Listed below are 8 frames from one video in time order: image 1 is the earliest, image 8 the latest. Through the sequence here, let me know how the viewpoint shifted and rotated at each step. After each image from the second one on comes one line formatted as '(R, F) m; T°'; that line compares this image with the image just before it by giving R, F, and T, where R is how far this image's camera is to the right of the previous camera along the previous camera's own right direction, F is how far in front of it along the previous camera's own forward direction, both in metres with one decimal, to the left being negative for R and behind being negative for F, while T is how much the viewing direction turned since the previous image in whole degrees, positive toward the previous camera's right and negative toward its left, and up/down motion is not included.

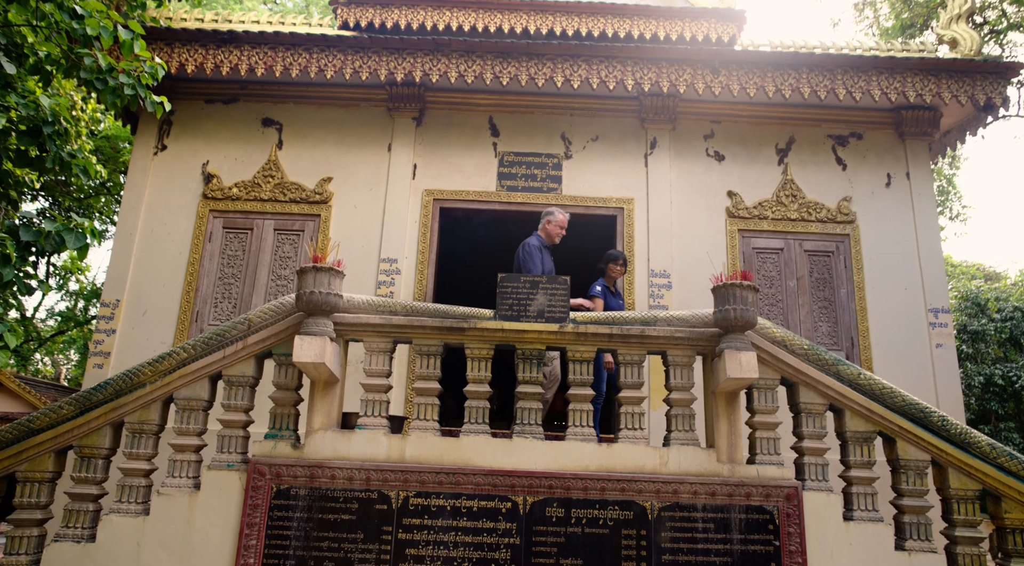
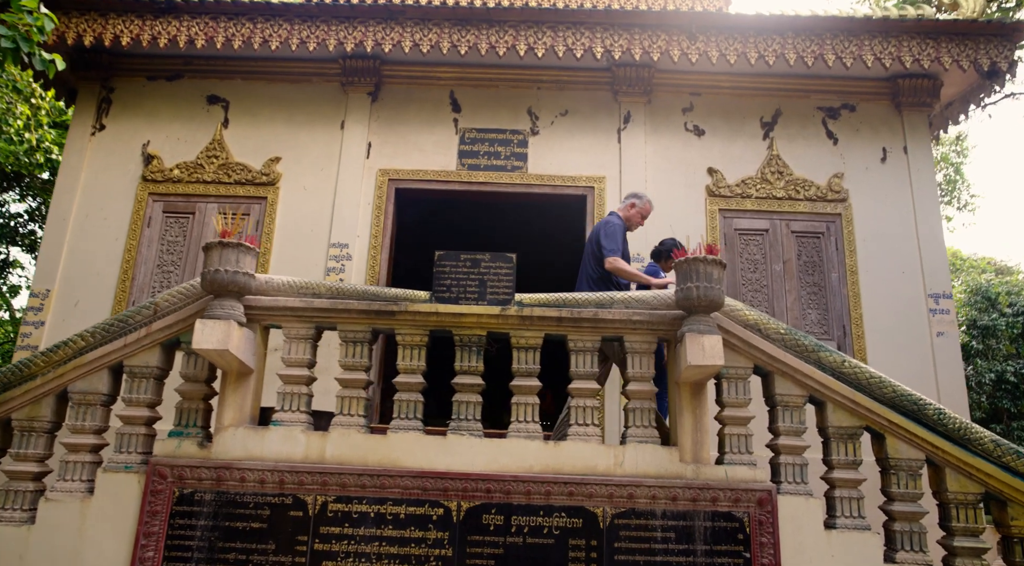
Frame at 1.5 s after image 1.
(+0.5, +0.7) m; -1°
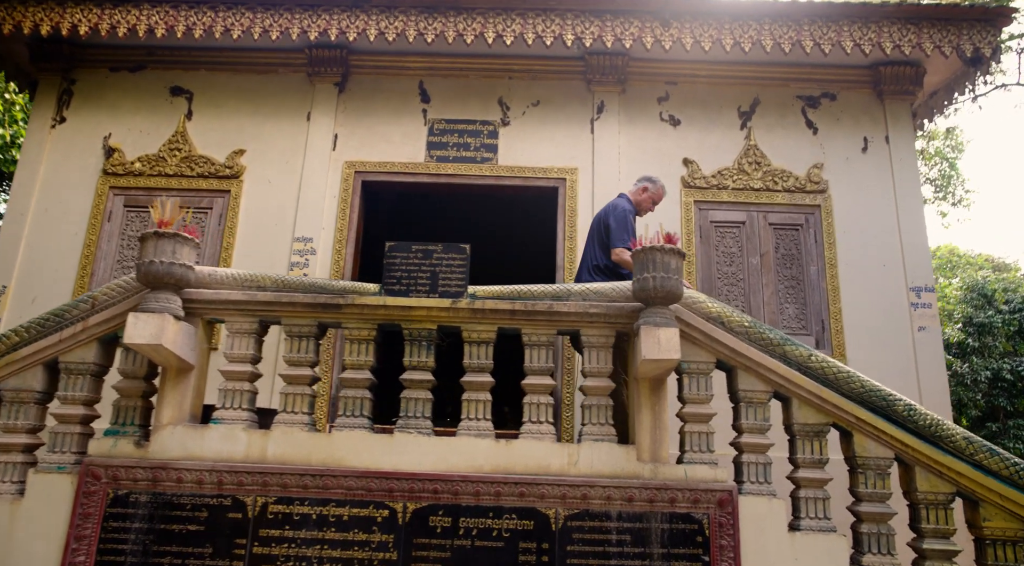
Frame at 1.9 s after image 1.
(+0.3, +0.2) m; 0°
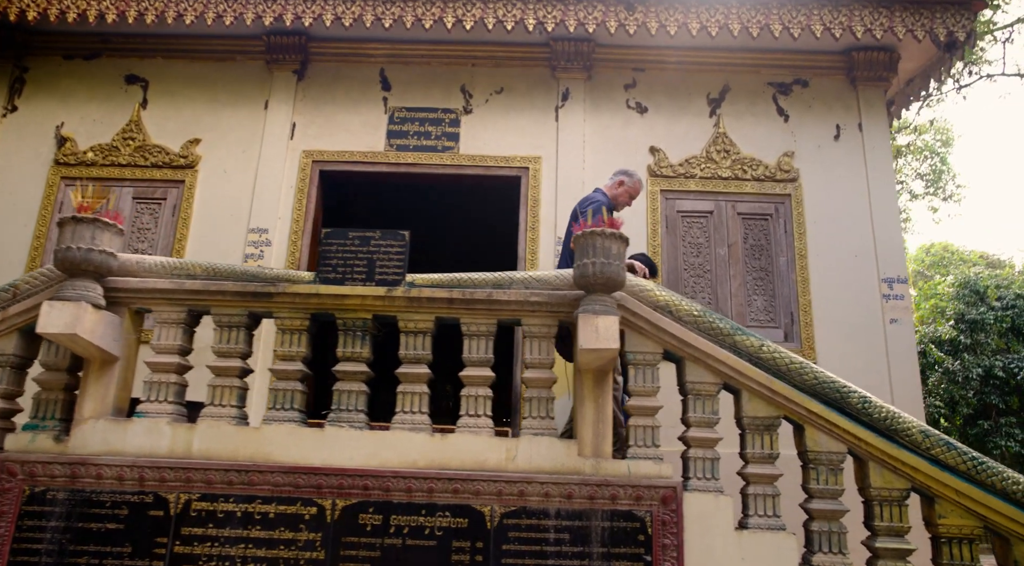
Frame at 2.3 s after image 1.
(+0.4, +0.2) m; 0°
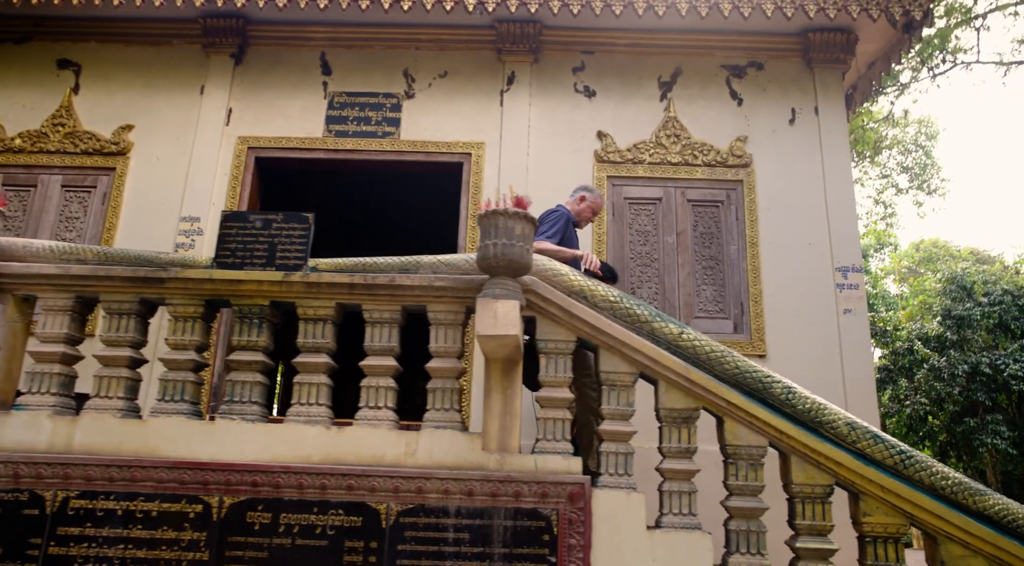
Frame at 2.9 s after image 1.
(+0.6, +0.3) m; 0°
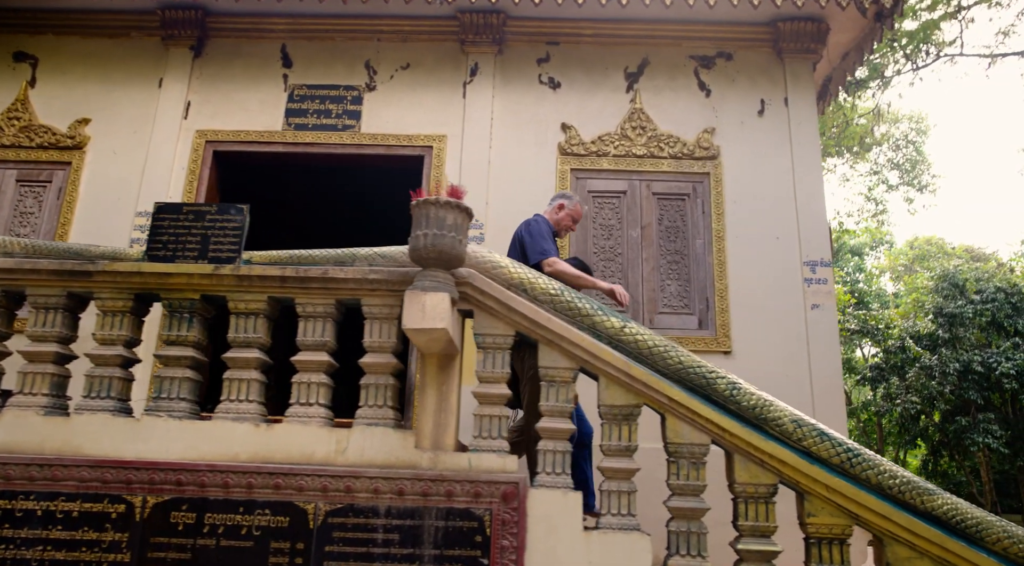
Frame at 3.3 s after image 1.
(+0.4, +0.1) m; 0°
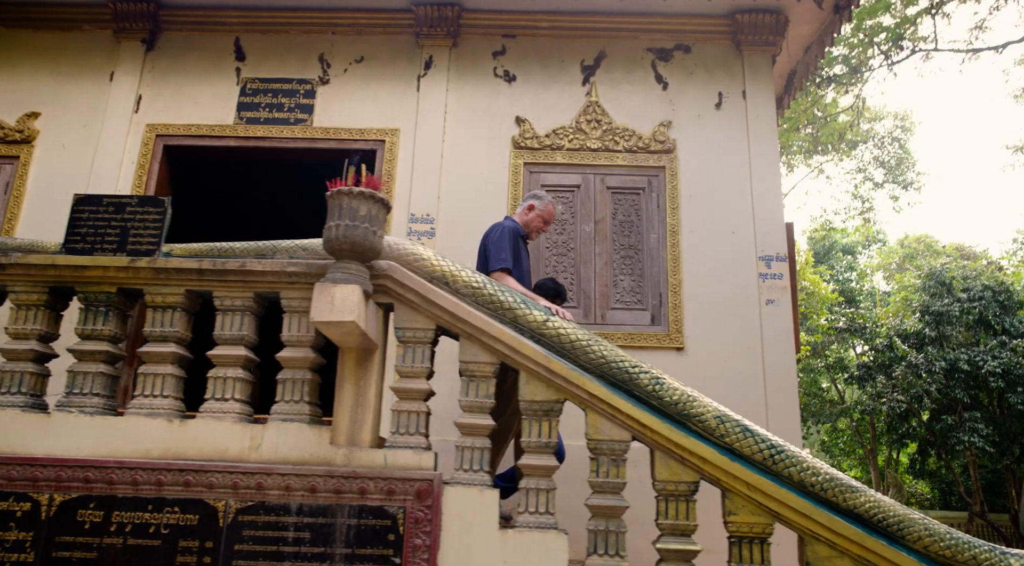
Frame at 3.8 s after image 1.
(+0.4, +0.1) m; 0°
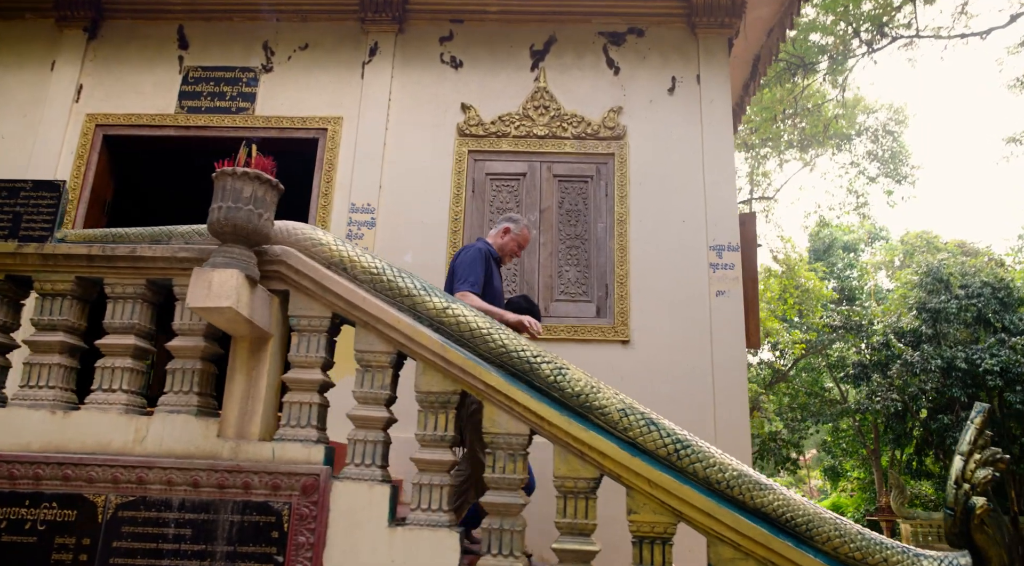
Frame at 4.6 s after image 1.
(+0.6, +0.2) m; -1°
